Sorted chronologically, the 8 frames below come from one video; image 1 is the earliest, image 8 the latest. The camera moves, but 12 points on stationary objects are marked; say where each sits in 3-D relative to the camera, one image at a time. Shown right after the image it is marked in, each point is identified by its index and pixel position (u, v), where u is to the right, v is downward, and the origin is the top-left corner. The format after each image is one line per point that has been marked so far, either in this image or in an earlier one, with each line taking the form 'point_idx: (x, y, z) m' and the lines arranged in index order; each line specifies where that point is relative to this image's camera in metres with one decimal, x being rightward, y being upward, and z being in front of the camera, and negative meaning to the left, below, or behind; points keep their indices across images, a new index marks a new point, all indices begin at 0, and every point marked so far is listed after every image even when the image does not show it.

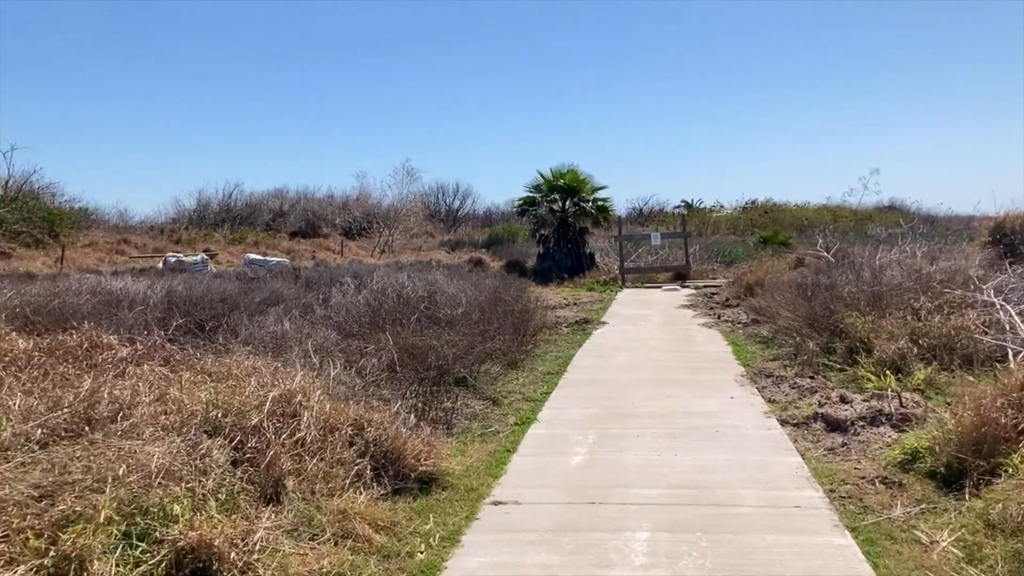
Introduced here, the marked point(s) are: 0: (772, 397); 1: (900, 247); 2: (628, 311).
0: (+2.6, -1.1, +8.5) m
1: (+7.1, +0.7, +15.5) m
2: (+2.4, -0.5, +18.2) m
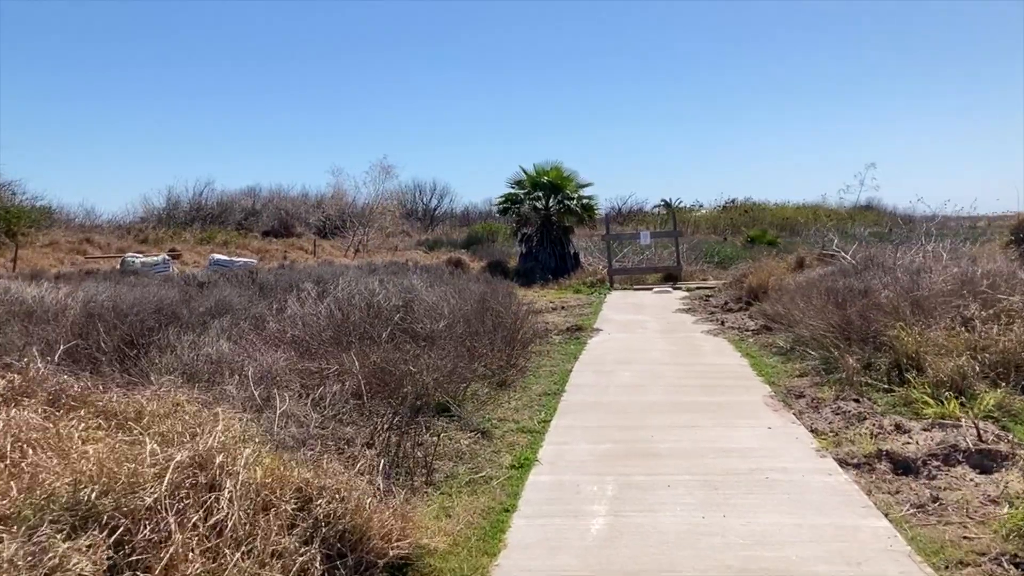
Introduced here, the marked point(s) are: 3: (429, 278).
0: (+2.6, -1.2, +7.1) m
1: (+6.8, +0.7, +14.3) m
2: (+2.1, -0.5, +16.8) m
3: (-1.3, +0.1, +12.5) m
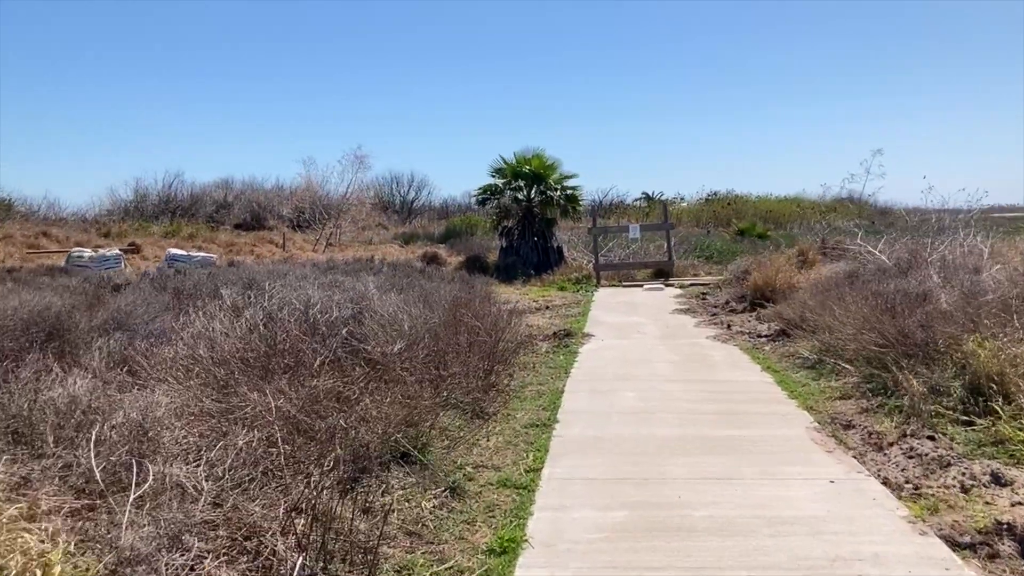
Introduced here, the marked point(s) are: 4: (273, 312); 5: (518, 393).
0: (+2.4, -1.2, +5.5) m
1: (+6.5, +0.7, +12.7) m
2: (+1.8, -0.5, +15.1) m
3: (-1.5, +0.1, +10.8) m
4: (-1.8, -0.2, +6.5) m
5: (+0.1, -1.0, +8.3) m
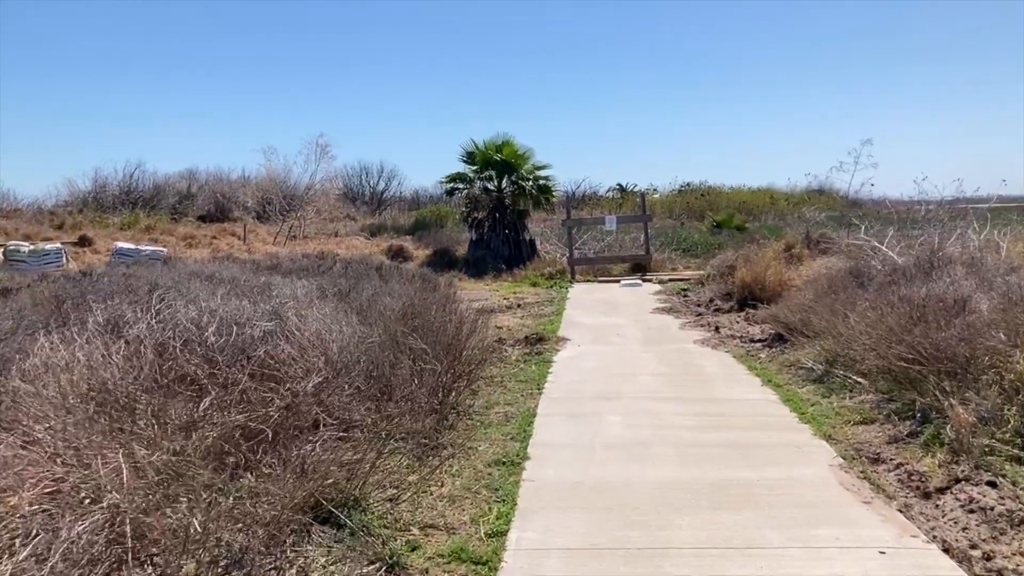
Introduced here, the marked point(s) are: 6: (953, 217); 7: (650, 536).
0: (+2.2, -1.3, +4.3) m
1: (+6.0, +0.7, +11.6) m
2: (+1.2, -0.5, +13.9) m
3: (-1.9, +0.1, +9.4) m
4: (-2.1, -0.2, +5.2) m
5: (-0.3, -1.1, +7.1) m
6: (+9.3, +1.5, +17.9) m
7: (+0.7, -1.3, +4.4) m
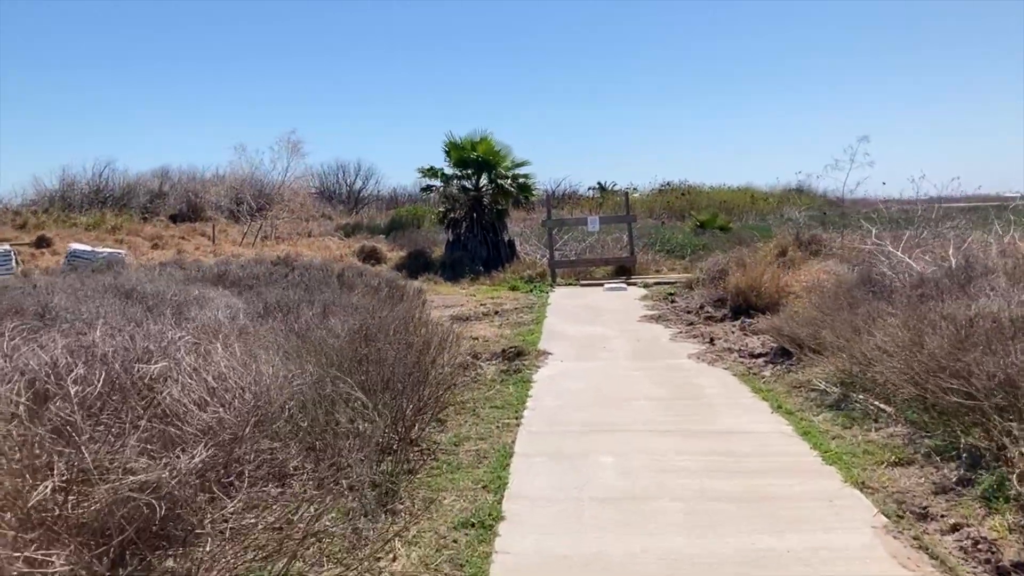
0: (+2.1, -1.4, +3.2) m
1: (+5.7, +0.6, +10.6) m
2: (+0.9, -0.6, +12.8) m
3: (-2.2, 0.0, +8.3) m
4: (-2.2, -0.4, +4.0) m
5: (-0.4, -1.2, +6.0) m
6: (+8.8, +1.4, +17.0) m
7: (+0.6, -1.4, +3.4) m
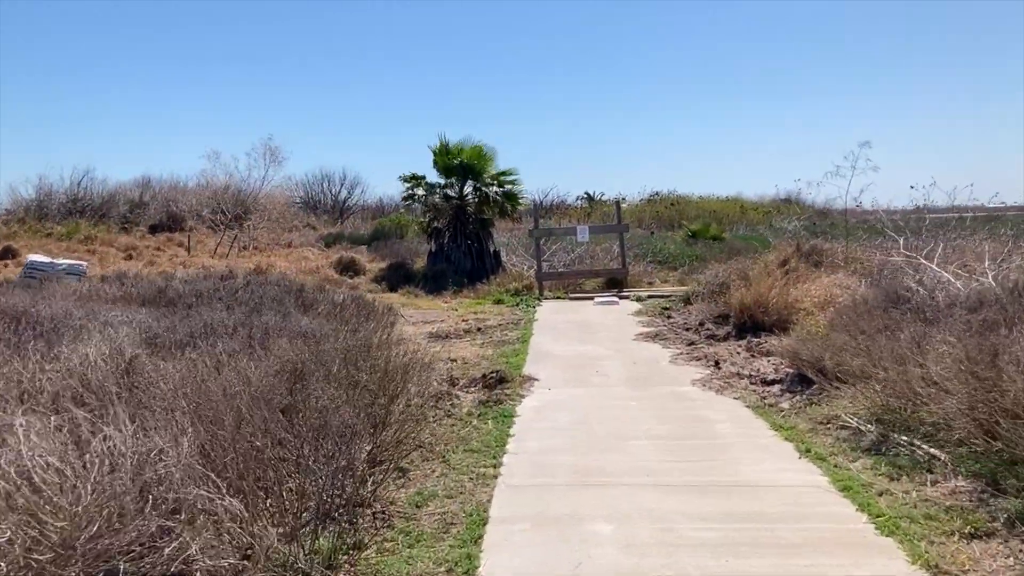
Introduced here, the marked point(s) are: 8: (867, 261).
0: (+2.0, -1.5, +2.0) m
1: (+5.5, +0.4, +9.5) m
2: (+0.6, -0.8, +11.6) m
3: (-2.3, -0.2, +7.1) m
4: (-2.4, -0.5, +2.8) m
5: (-0.6, -1.3, +4.8) m
6: (+8.5, +1.1, +16.0) m
7: (+0.5, -1.5, +2.2) m
8: (+6.5, +0.5, +15.7) m
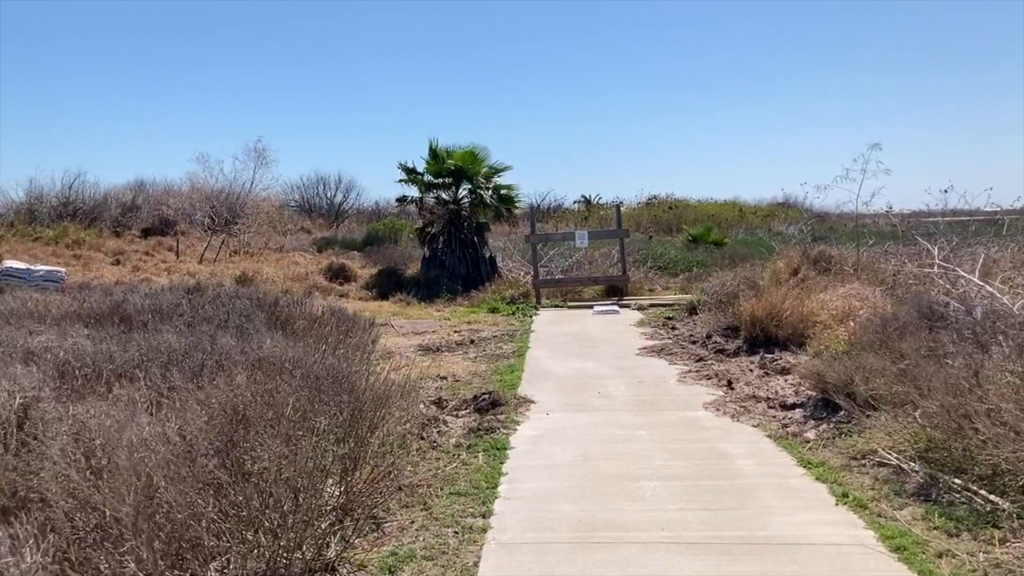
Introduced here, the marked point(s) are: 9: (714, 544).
0: (+1.9, -1.6, +1.2) m
1: (+5.5, +0.3, +8.7) m
2: (+0.6, -1.0, +10.8) m
3: (-2.4, -0.3, +6.2) m
4: (-2.4, -0.6, +2.0) m
5: (-0.6, -1.5, +3.9) m
6: (+8.4, +1.0, +15.2) m
7: (+0.5, -1.6, +1.3) m
8: (+6.5, +0.3, +14.9) m
9: (+1.1, -1.4, +4.6) m
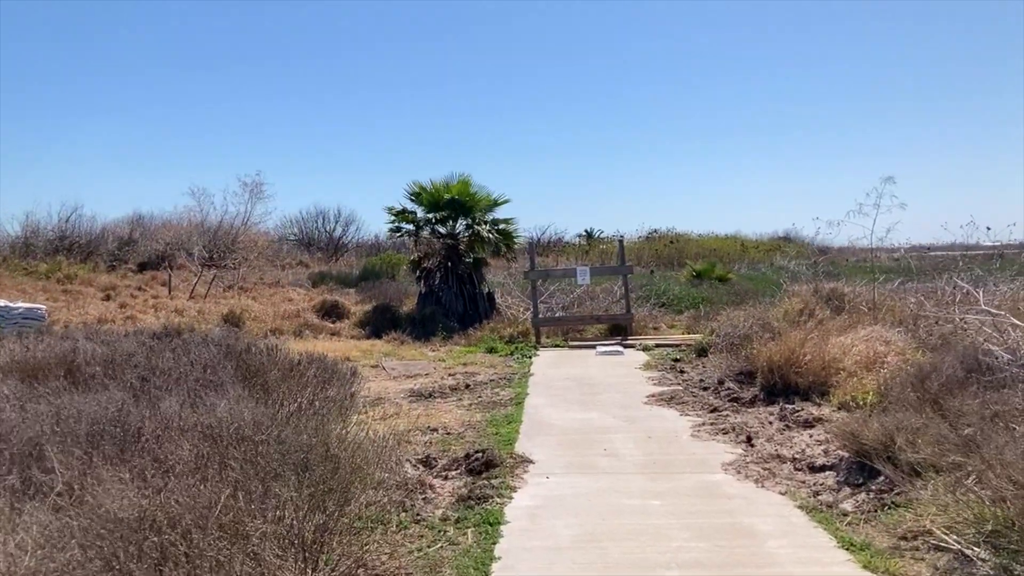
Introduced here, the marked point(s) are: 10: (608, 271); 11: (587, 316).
0: (+1.9, -1.8, +0.3) m
1: (+5.4, -0.2, +7.9) m
2: (+0.5, -1.5, +9.9) m
3: (-2.4, -0.7, +5.4) m
4: (-2.4, -0.7, +1.1) m
5: (-0.7, -1.7, +3.1) m
6: (+8.4, +0.3, +14.4) m
7: (+0.4, -1.8, +0.5) m
8: (+6.4, -0.3, +14.1) m
9: (+1.1, -1.6, +3.7) m
10: (+2.1, +0.4, +18.5) m
11: (+1.6, -0.6, +18.1) m
